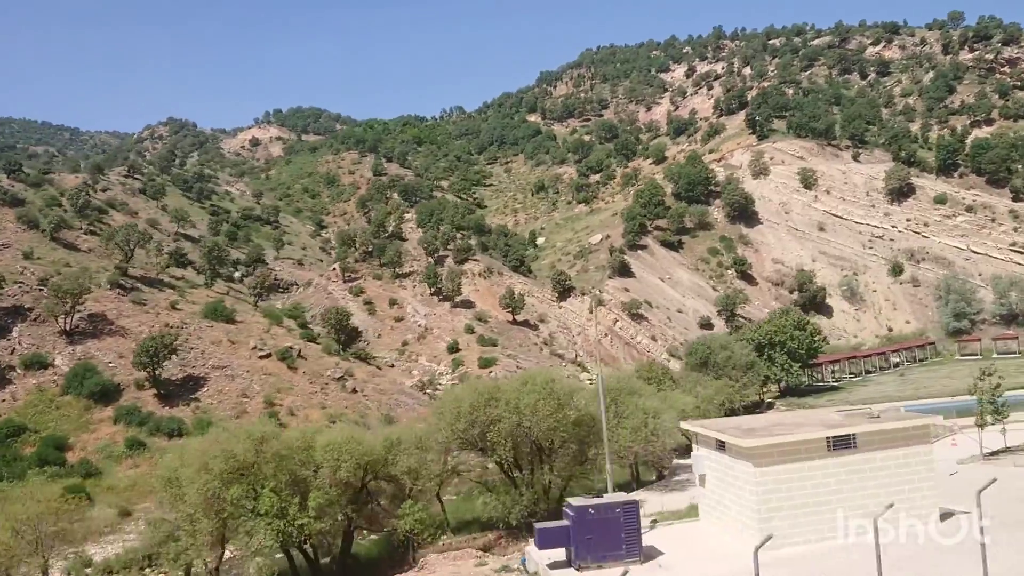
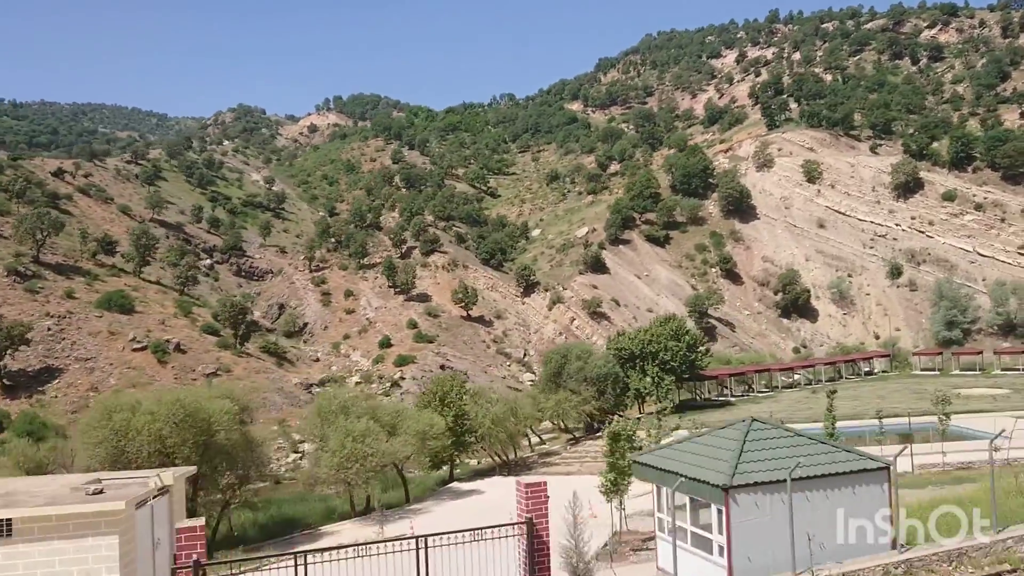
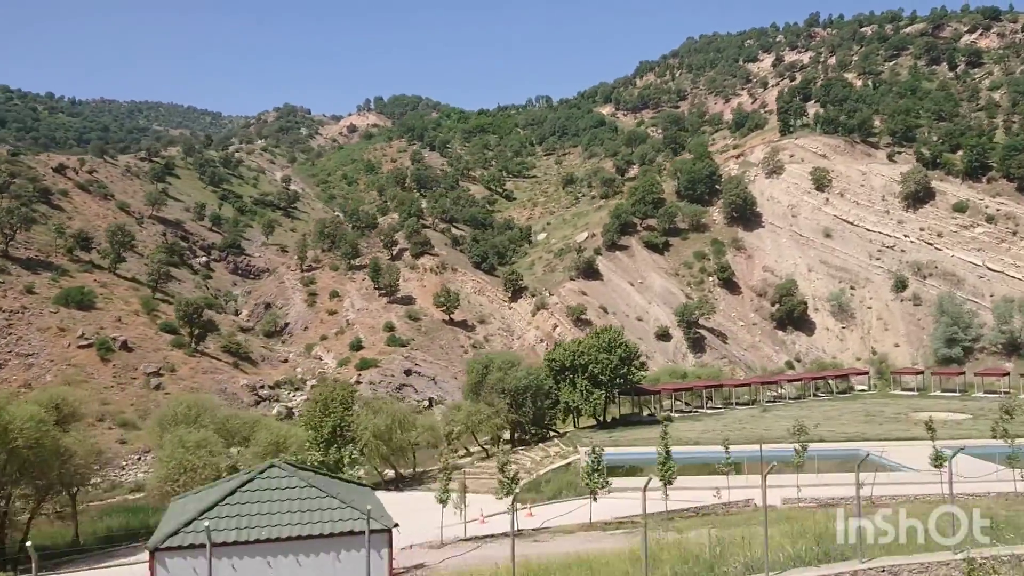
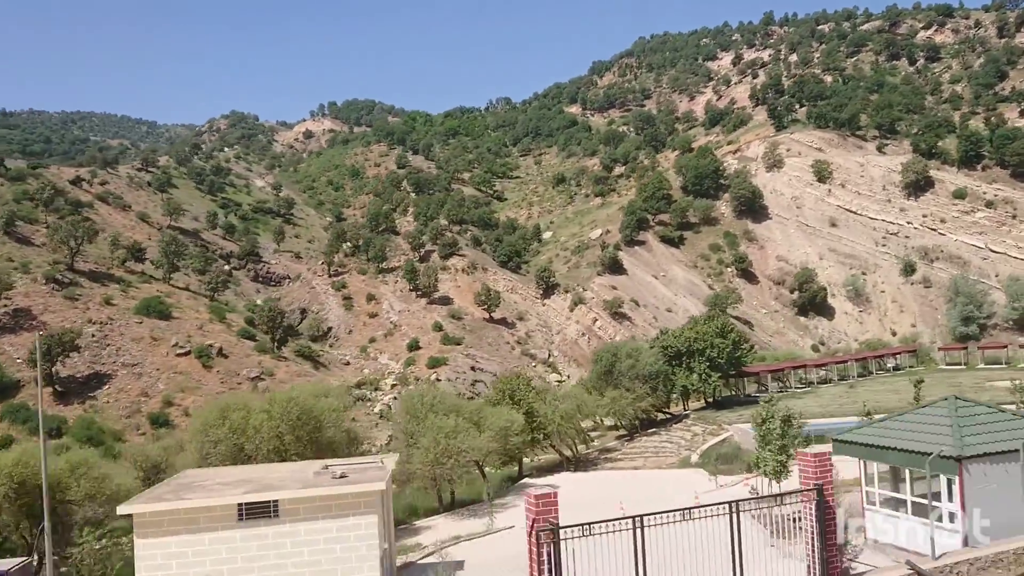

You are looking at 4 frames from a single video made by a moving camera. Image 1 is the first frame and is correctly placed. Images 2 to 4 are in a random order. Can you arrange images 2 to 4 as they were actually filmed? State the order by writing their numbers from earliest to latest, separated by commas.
4, 2, 3
